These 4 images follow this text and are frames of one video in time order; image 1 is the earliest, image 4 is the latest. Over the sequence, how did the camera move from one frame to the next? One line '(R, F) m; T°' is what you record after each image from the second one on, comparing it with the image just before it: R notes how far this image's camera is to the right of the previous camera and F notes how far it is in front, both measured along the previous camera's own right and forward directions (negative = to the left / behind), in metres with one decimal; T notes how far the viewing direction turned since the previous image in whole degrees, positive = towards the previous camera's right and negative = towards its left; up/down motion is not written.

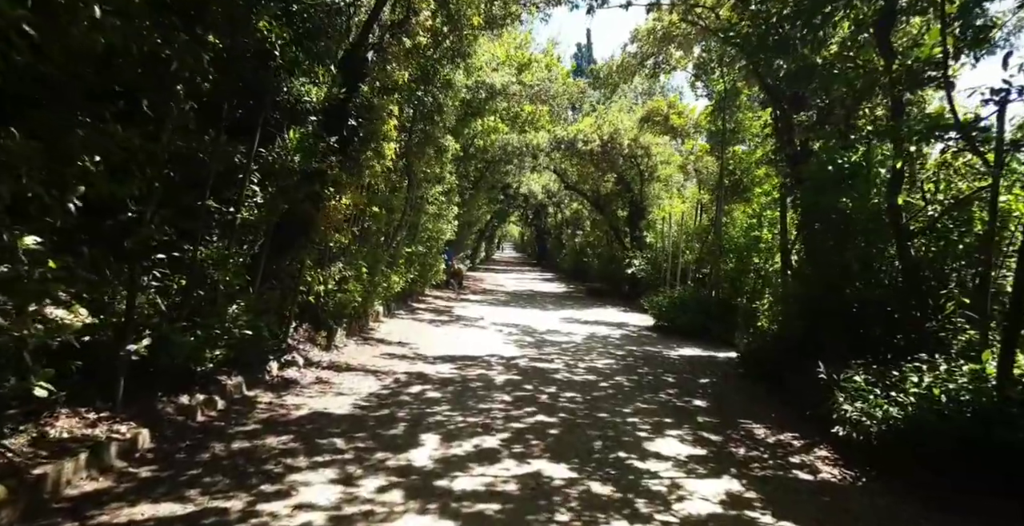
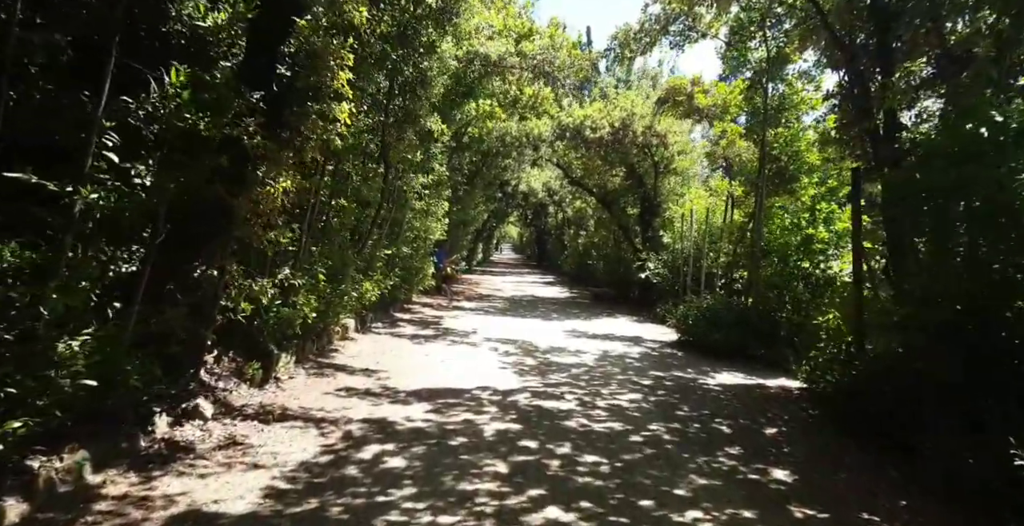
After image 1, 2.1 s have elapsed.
(0.0, +2.3) m; 0°
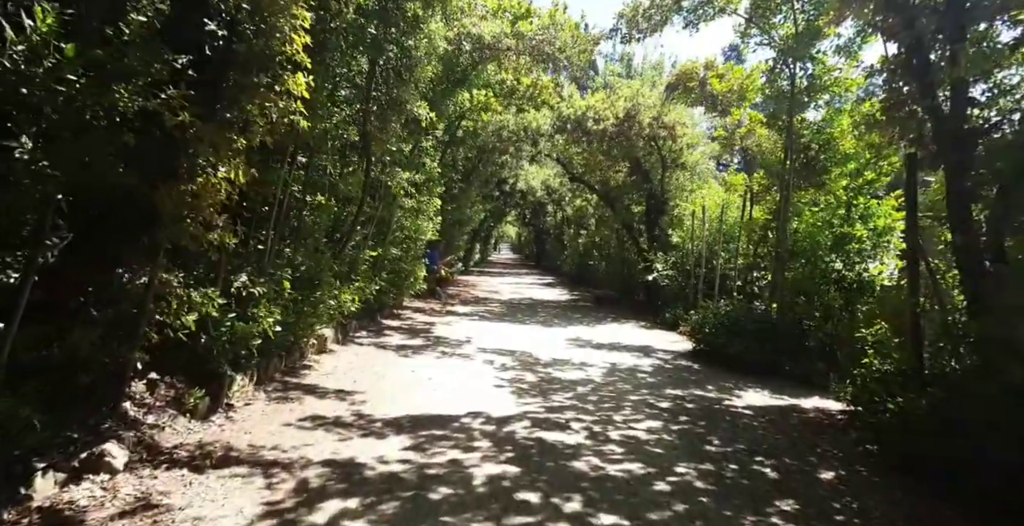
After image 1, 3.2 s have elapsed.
(0.0, +1.2) m; 0°
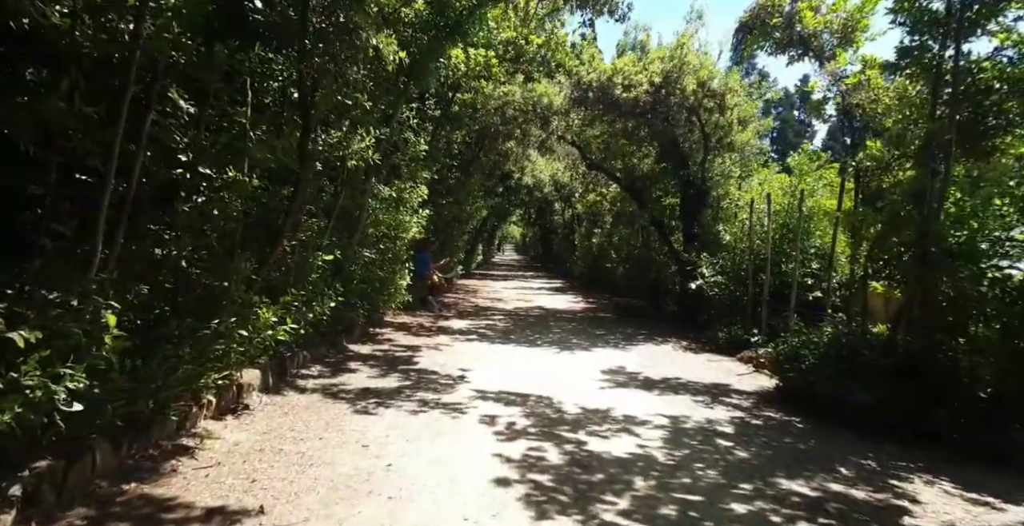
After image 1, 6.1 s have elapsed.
(-0.1, +3.4) m; 0°
